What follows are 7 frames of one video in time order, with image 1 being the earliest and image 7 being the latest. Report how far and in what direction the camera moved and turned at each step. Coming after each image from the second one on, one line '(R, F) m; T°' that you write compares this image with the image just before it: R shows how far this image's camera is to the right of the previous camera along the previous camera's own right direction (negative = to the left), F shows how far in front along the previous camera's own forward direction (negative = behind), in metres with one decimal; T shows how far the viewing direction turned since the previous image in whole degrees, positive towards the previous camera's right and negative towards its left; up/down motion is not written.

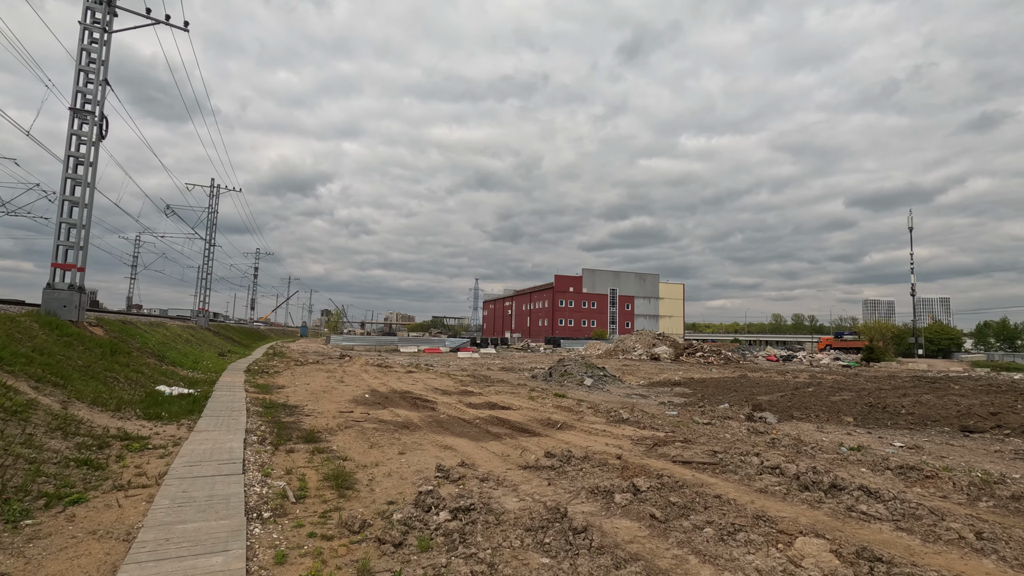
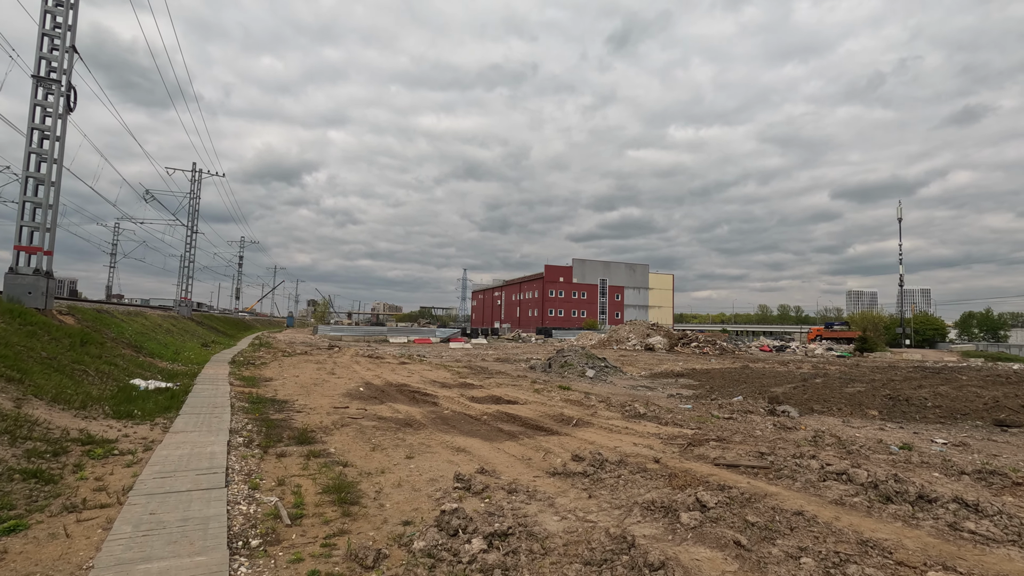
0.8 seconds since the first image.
(-0.5, +1.0) m; +1°
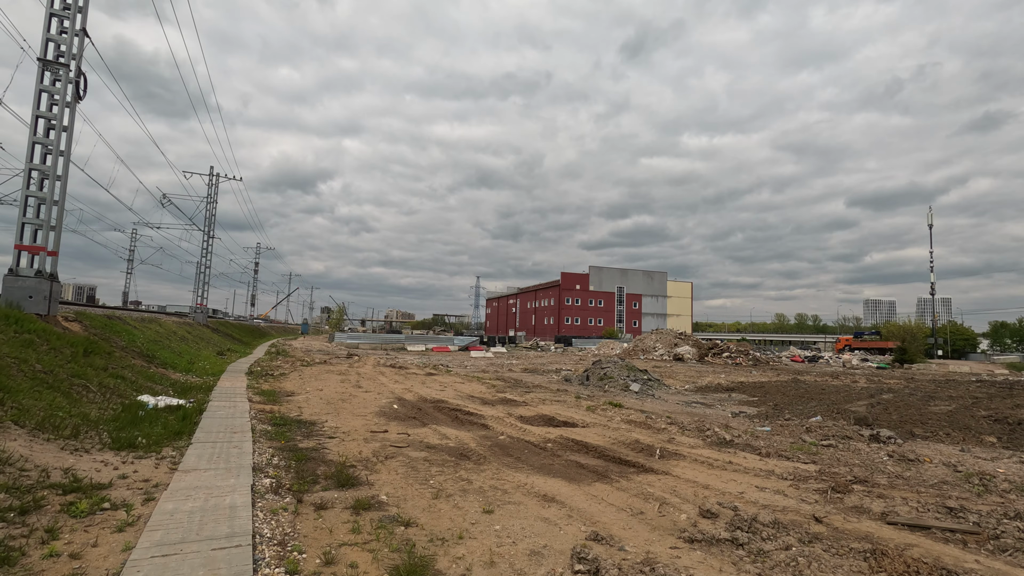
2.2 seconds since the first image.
(-1.1, +1.7) m; -1°
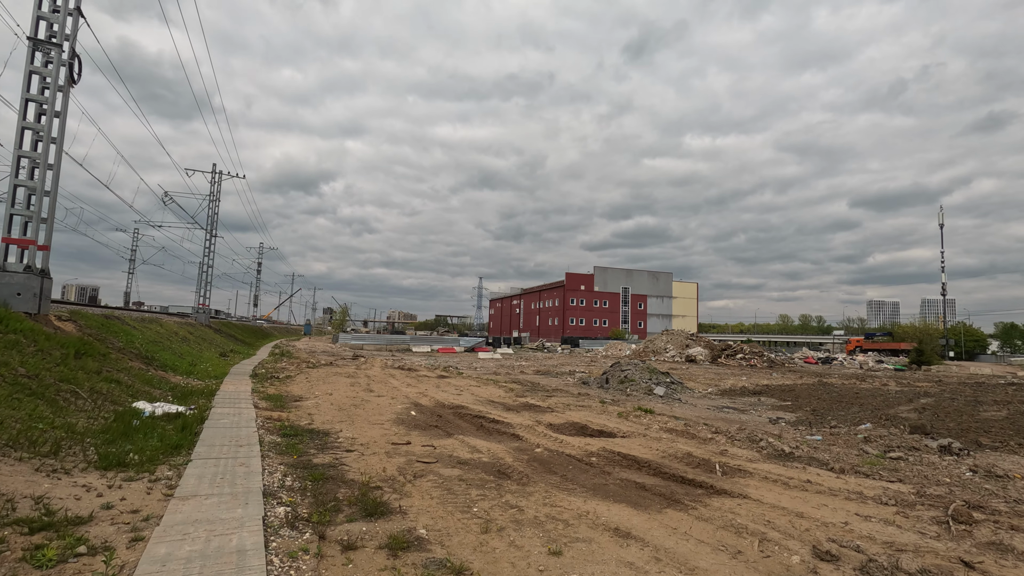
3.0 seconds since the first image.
(-0.6, +1.0) m; 0°
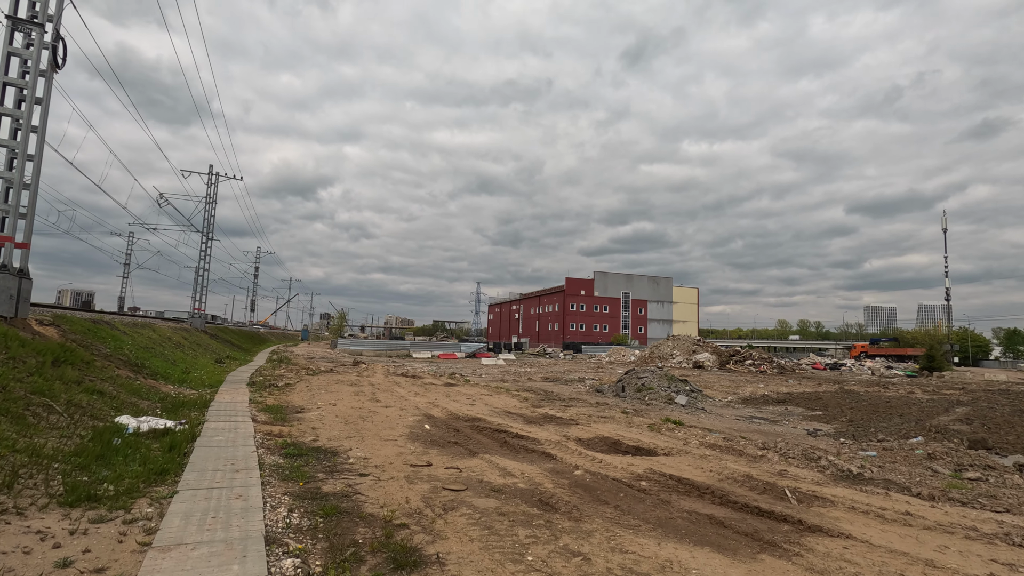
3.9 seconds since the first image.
(-0.6, +1.1) m; 0°
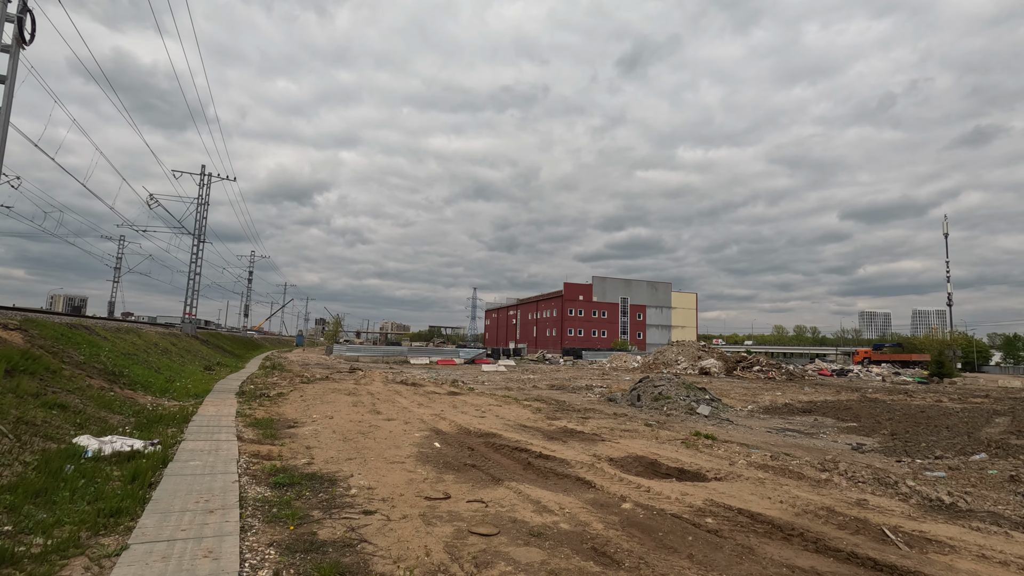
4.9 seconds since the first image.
(-0.5, +1.3) m; 0°
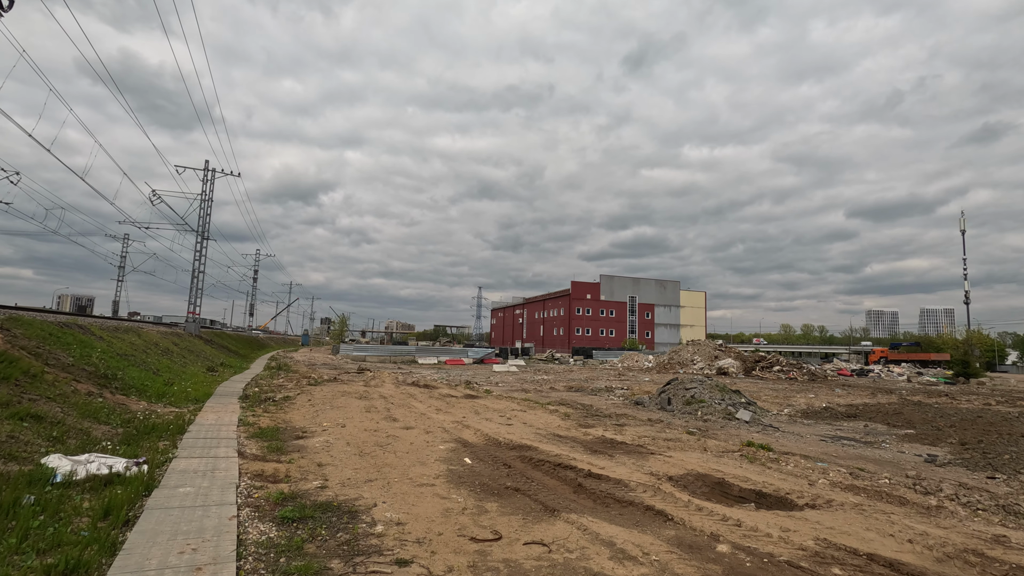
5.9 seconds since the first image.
(-0.6, +1.3) m; -1°
